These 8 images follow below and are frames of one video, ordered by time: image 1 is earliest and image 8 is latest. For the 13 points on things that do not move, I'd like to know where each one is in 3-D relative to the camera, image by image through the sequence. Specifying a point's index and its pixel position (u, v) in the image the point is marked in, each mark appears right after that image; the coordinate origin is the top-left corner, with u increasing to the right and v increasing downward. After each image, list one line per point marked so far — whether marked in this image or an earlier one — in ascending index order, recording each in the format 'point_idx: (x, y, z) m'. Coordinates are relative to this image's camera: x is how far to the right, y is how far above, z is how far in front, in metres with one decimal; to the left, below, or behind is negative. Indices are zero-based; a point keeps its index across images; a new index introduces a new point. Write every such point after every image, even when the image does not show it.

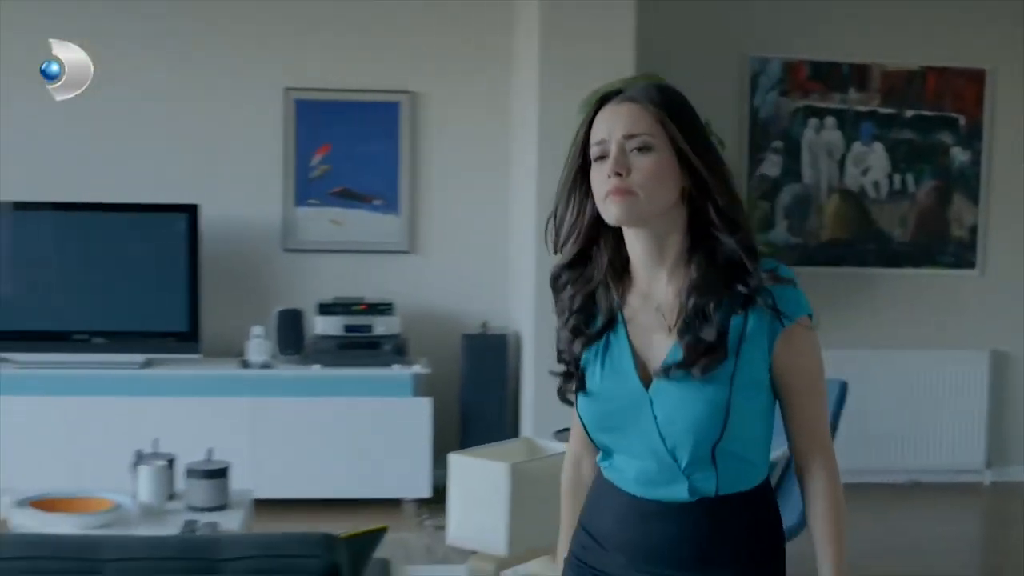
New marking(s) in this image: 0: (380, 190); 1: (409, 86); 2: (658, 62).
0: (-0.5, +0.4, +4.5) m
1: (-0.4, +0.9, +4.6) m
2: (+0.6, +1.0, +4.5) m
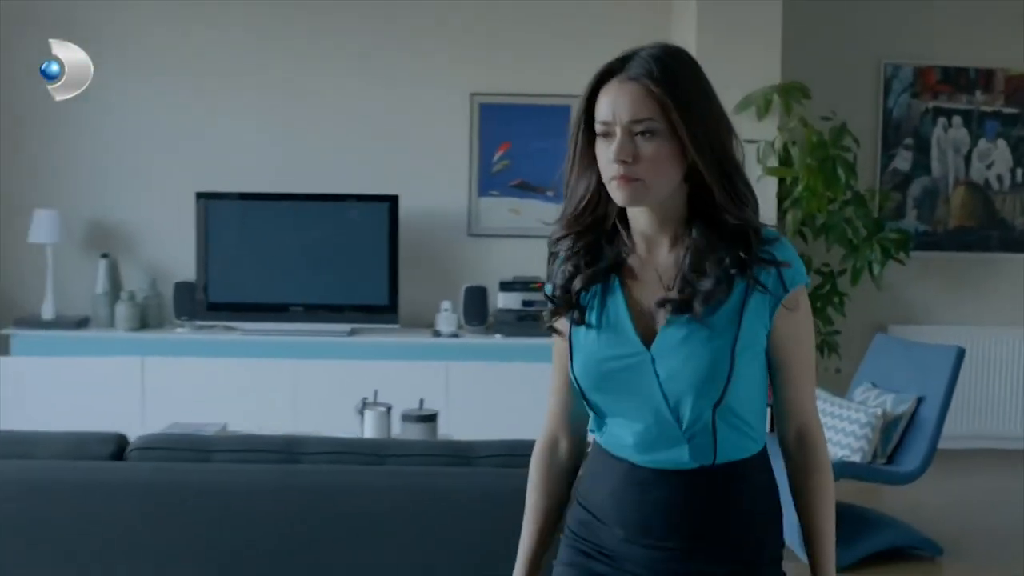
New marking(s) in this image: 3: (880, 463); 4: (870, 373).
0: (+0.2, +0.5, +5.1) m
1: (+0.3, +1.0, +5.1) m
2: (+1.4, +1.0, +4.9) m
3: (+1.3, -0.6, +3.6) m
4: (+1.4, -0.3, +4.0) m
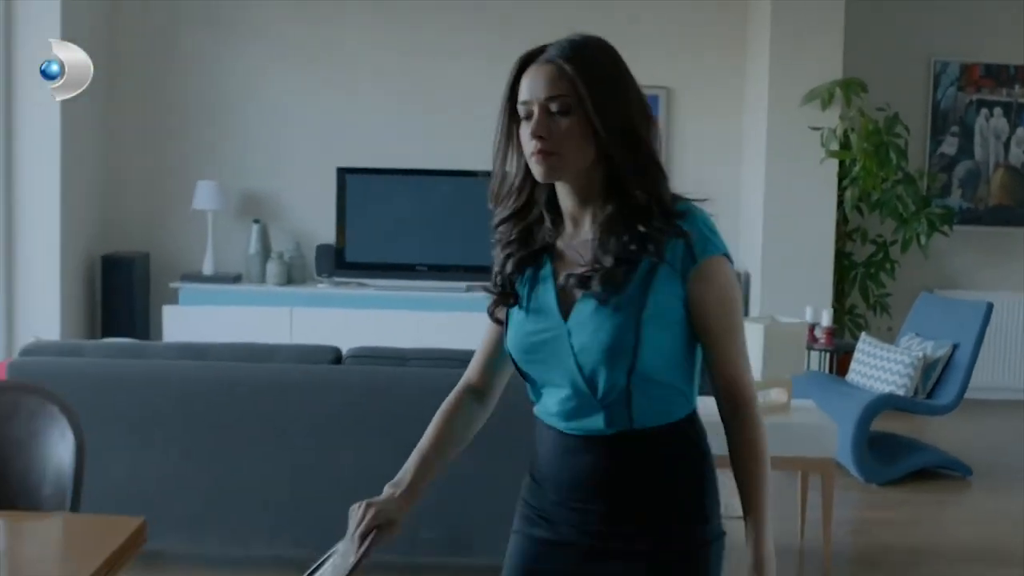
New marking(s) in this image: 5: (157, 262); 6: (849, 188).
0: (+0.7, +0.7, +5.9) m
1: (+0.9, +1.1, +5.9) m
2: (+1.9, +1.2, +5.6) m
3: (+1.7, -0.4, +4.3) m
4: (+1.8, -0.2, +4.7) m
5: (-2.0, +0.2, +6.1) m
6: (+1.6, +0.5, +5.1) m
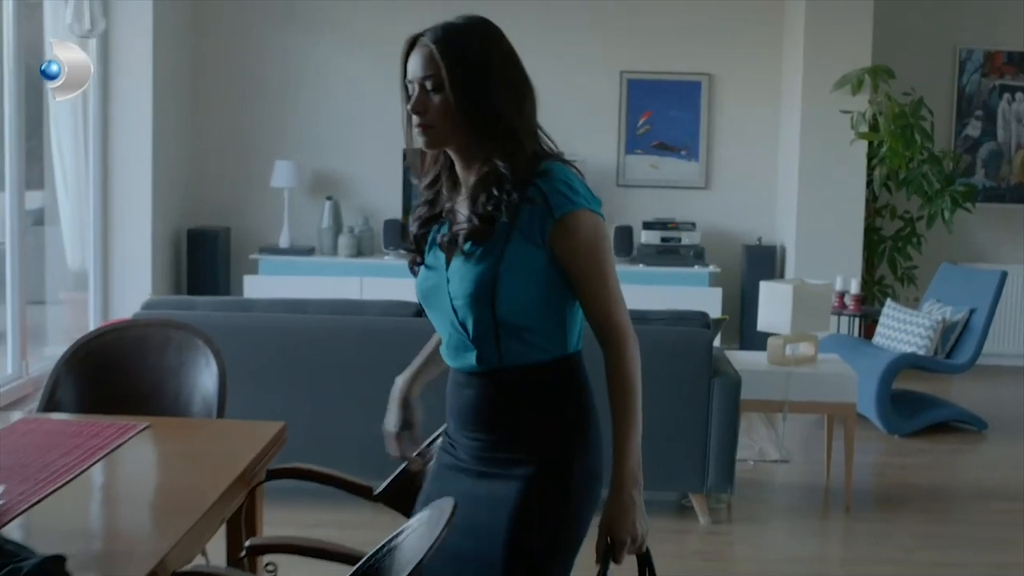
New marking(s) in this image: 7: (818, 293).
0: (+1.0, +0.9, +6.3) m
1: (+1.2, +1.3, +6.3) m
2: (+2.2, +1.4, +6.0) m
3: (+1.9, -0.3, +4.7) m
4: (+2.1, 0.0, +5.1) m
5: (-1.7, +0.3, +6.6) m
6: (+1.9, +0.6, +5.5) m
7: (+1.1, 0.0, +3.9) m
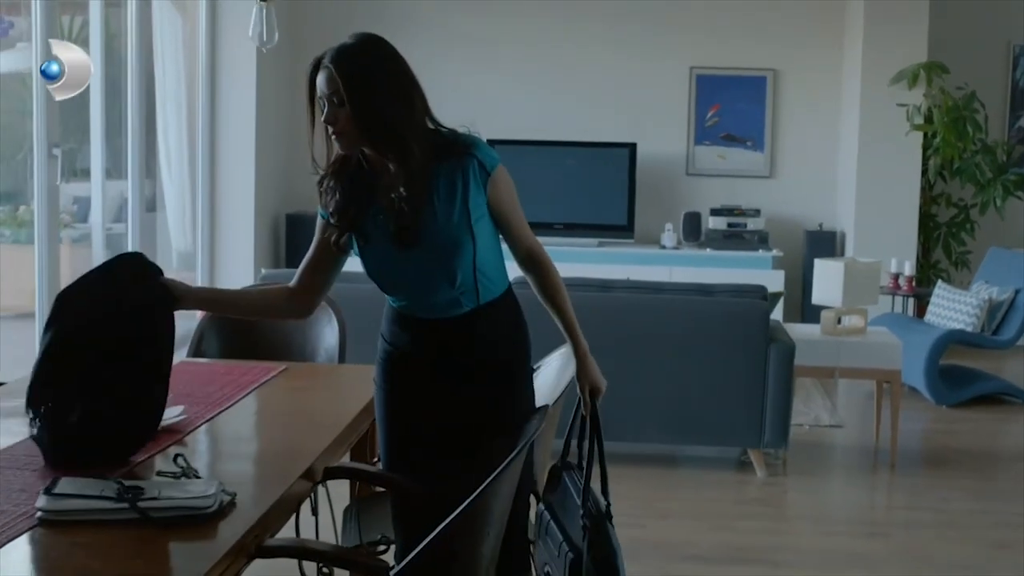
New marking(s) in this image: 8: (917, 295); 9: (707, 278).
0: (+1.5, +1.0, +6.7) m
1: (+1.6, +1.4, +6.7) m
2: (+2.6, +1.4, +6.3) m
3: (+2.3, -0.2, +5.1) m
4: (+2.4, +0.1, +5.4) m
5: (-1.2, +0.5, +7.2) m
6: (+2.3, +0.7, +5.9) m
7: (+1.4, +0.1, +4.3) m
8: (+2.1, 0.0, +5.4) m
9: (+1.2, +0.1, +6.4) m
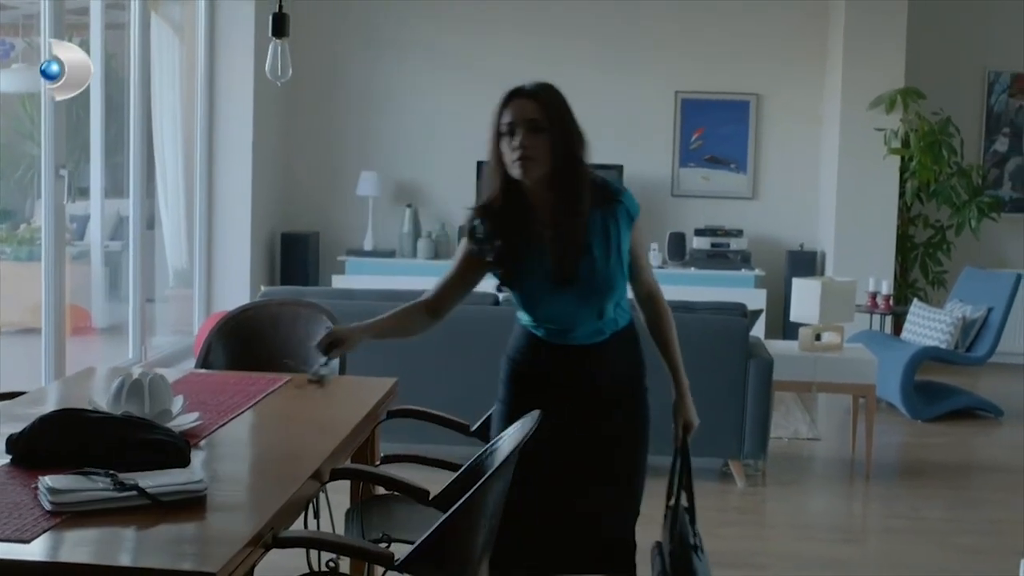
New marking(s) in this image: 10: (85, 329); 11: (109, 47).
0: (+1.5, +0.9, +6.9) m
1: (+1.6, +1.3, +6.9) m
2: (+2.6, +1.3, +6.6) m
3: (+2.2, -0.3, +5.3) m
4: (+2.4, 0.0, +5.6) m
5: (-1.3, +0.3, +7.3) m
6: (+2.3, +0.6, +6.1) m
7: (+1.4, 0.0, +4.5) m
8: (+2.0, -0.1, +5.6) m
9: (+1.1, -0.1, +6.6) m
10: (-2.2, -0.2, +5.5) m
11: (-2.2, +1.3, +5.7) m
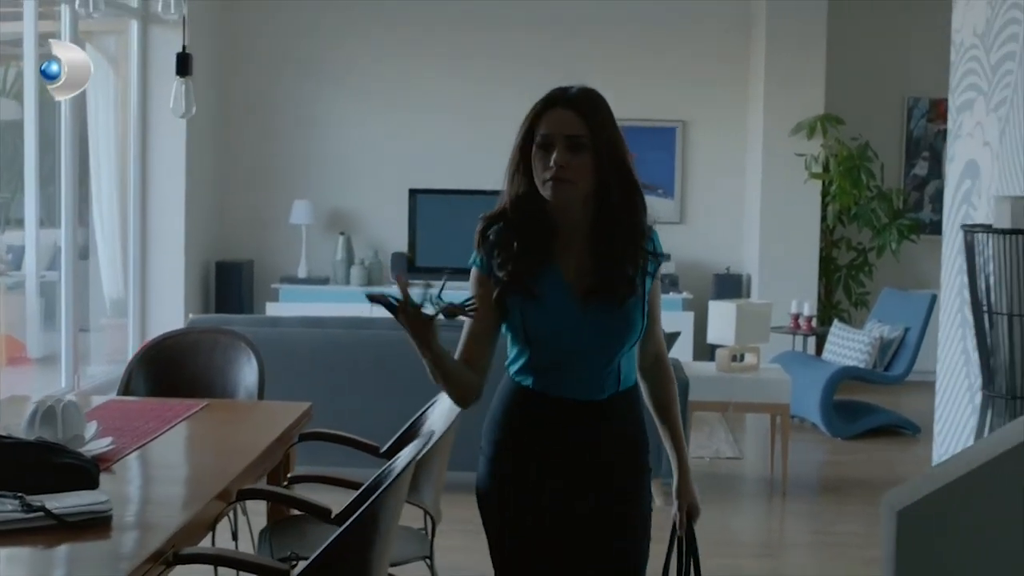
0: (+1.0, +0.7, +7.0) m
1: (+1.1, +1.1, +7.0) m
2: (+2.1, +1.2, +6.7) m
3: (+1.9, -0.4, +5.4) m
4: (+2.0, -0.1, +5.7) m
5: (-1.7, +0.1, +7.3) m
6: (+1.9, +0.5, +6.2) m
7: (+1.1, -0.1, +4.6) m
8: (+1.7, -0.2, +5.7) m
9: (+0.7, -0.2, +6.6) m
10: (-2.6, -0.4, +5.5) m
11: (-2.6, +1.1, +5.7) m
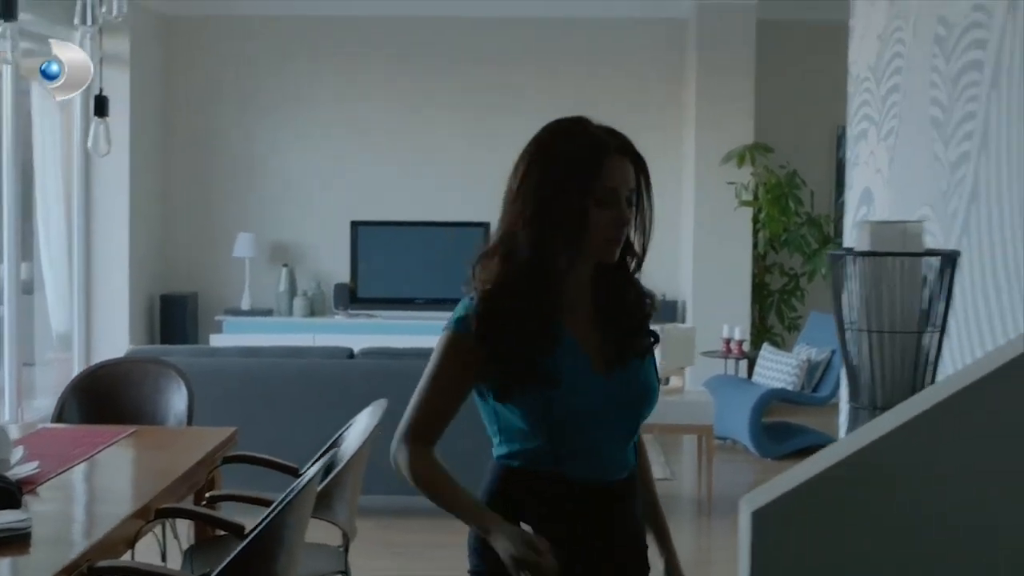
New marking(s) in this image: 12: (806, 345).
0: (+0.6, +0.5, +7.2) m
1: (+0.7, +0.9, +7.2) m
2: (+1.7, +1.0, +6.9) m
3: (+1.5, -0.5, +5.5) m
4: (+1.7, -0.3, +5.9) m
5: (-2.1, -0.1, +7.4) m
6: (+1.5, +0.3, +6.4) m
7: (+0.8, -0.2, +4.7) m
8: (+1.3, -0.4, +5.9) m
9: (+0.3, -0.4, +6.7) m
10: (-2.9, -0.6, +5.5) m
11: (-2.9, +0.9, +5.7) m
12: (+1.6, -0.3, +5.8) m
